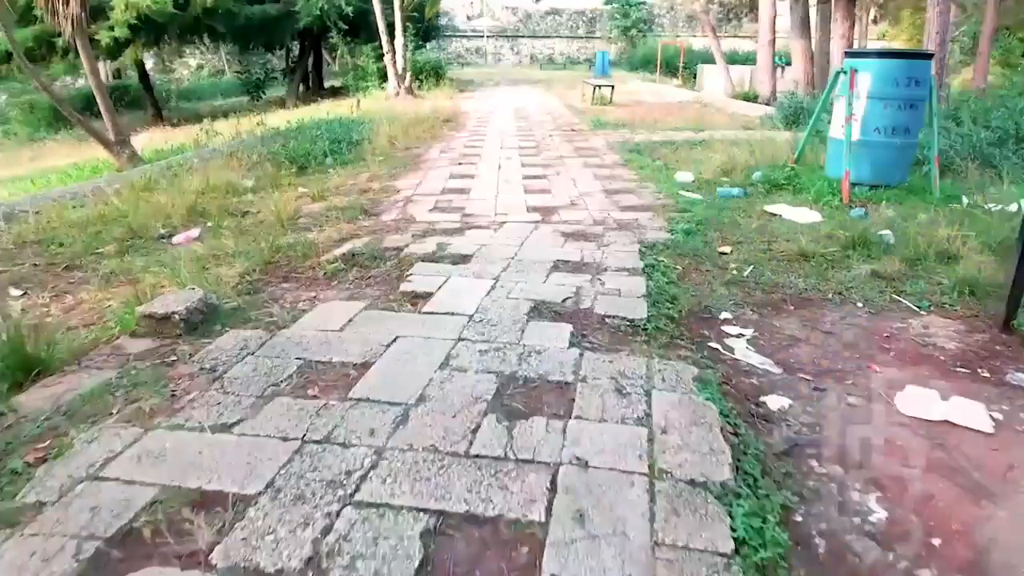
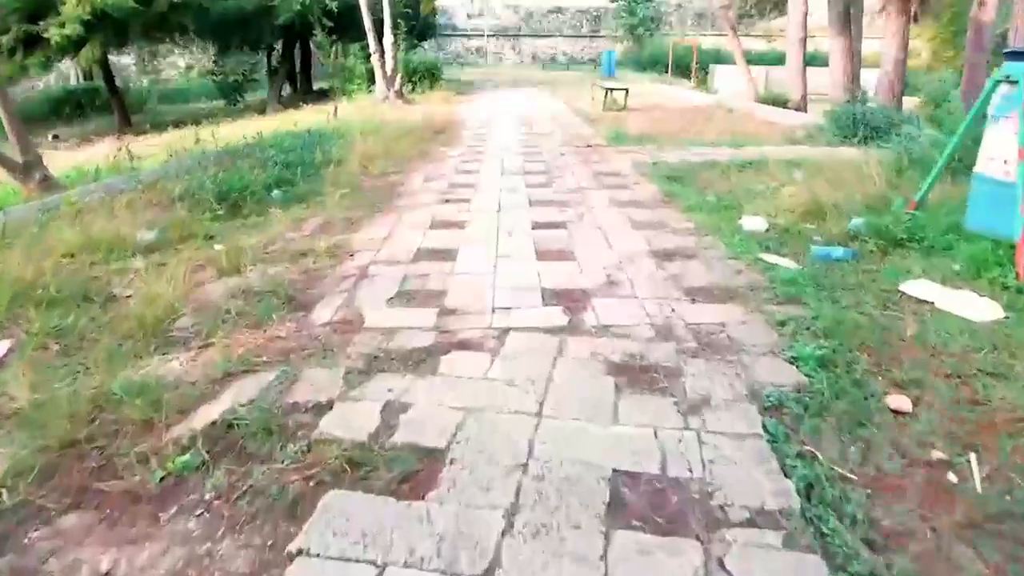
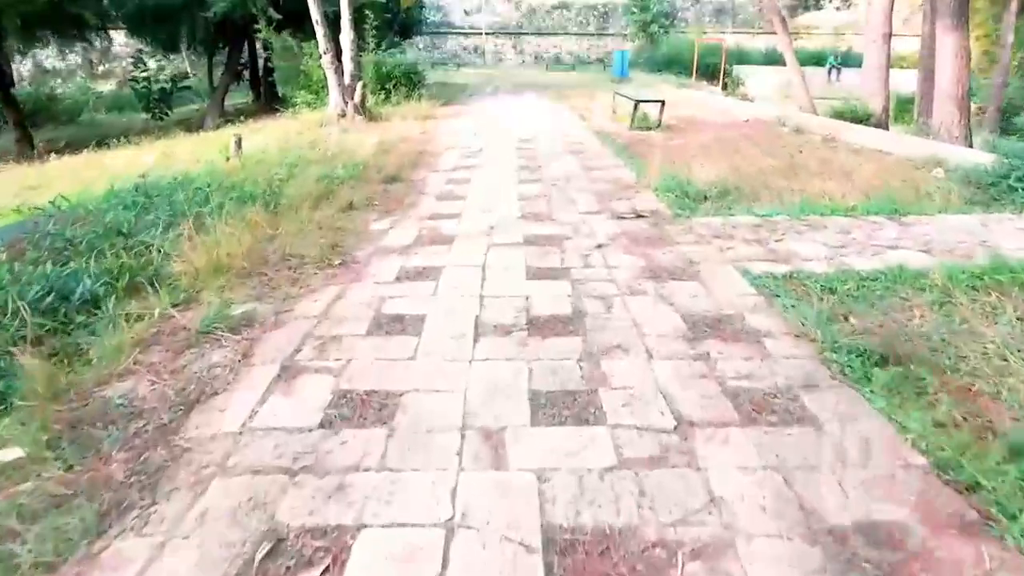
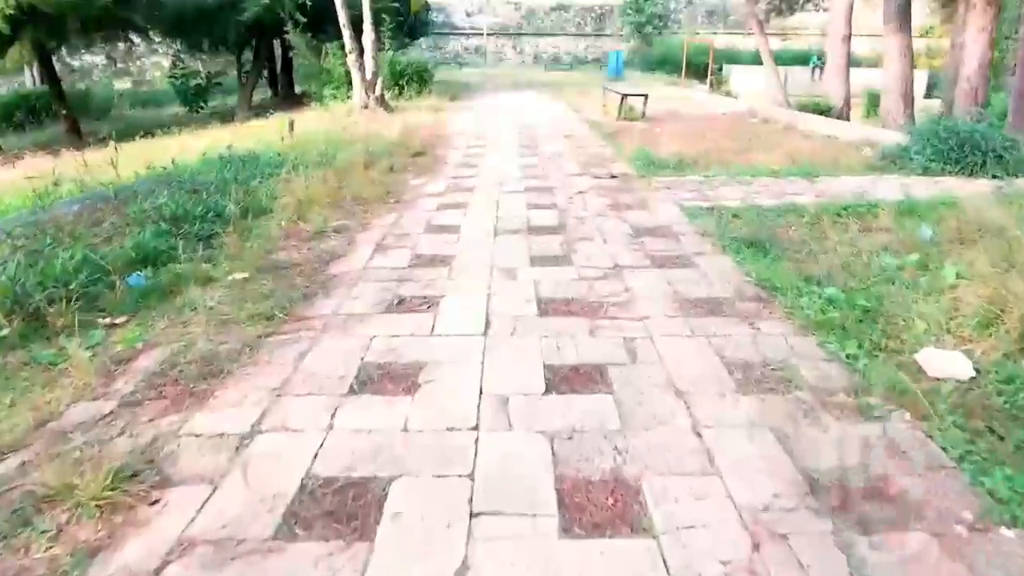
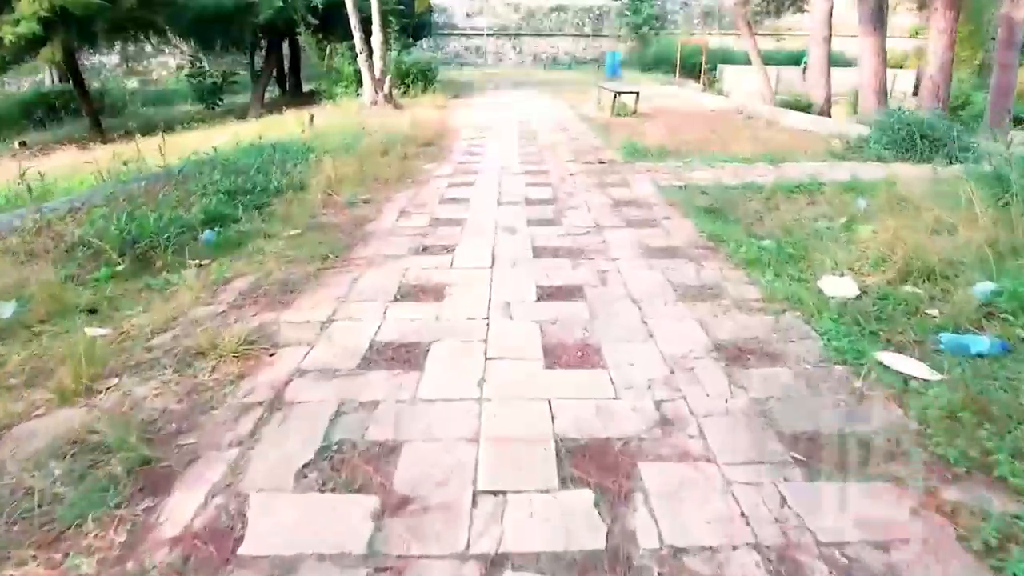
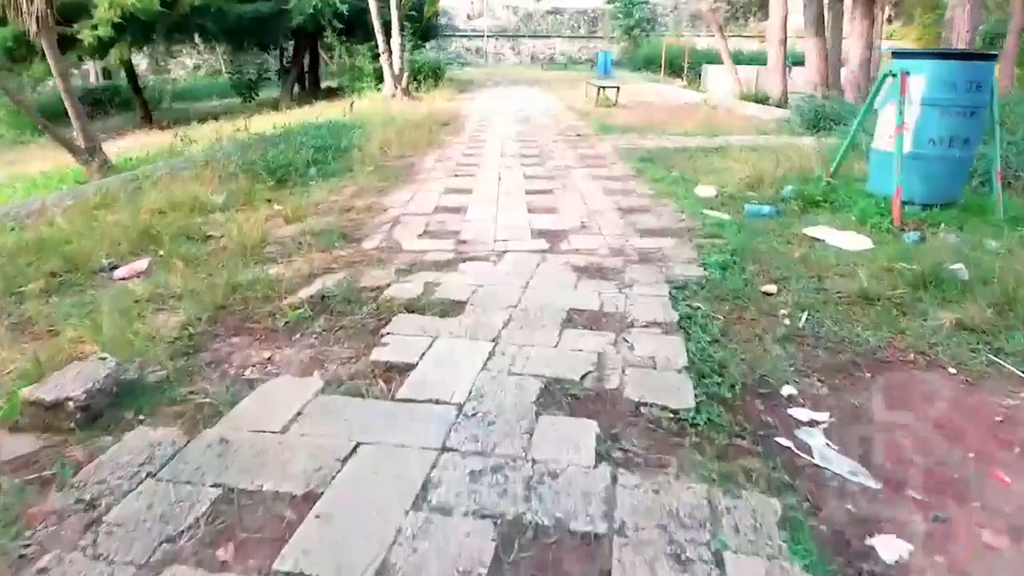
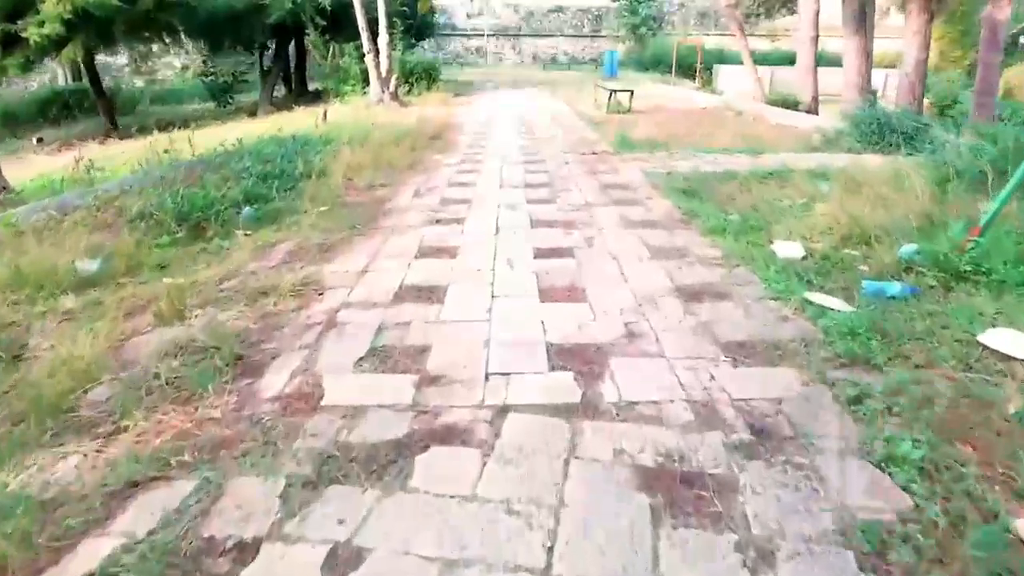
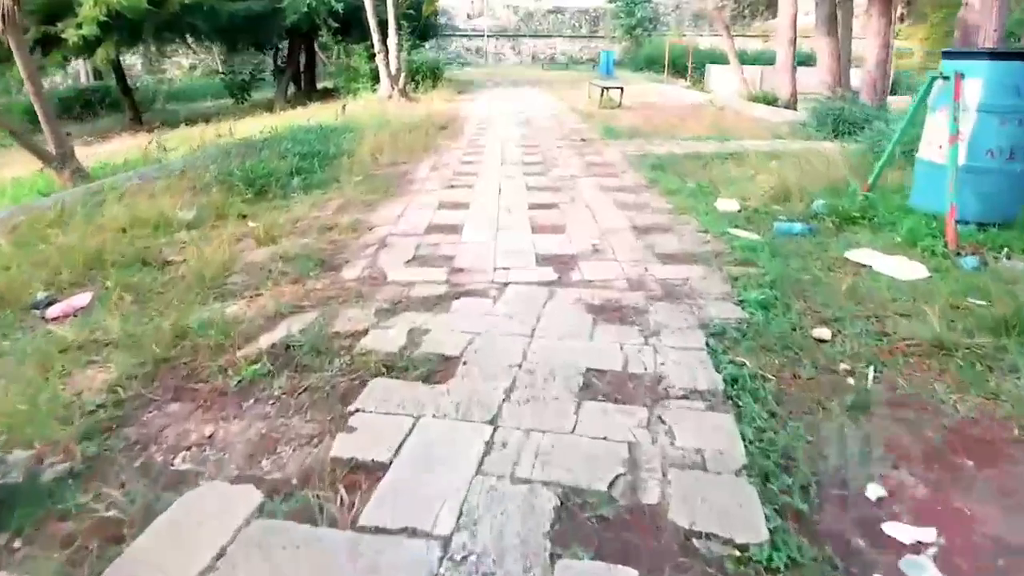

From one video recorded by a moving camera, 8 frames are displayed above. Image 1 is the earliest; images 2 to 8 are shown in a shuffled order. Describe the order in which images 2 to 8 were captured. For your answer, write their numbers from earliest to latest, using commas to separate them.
6, 8, 2, 7, 5, 4, 3
